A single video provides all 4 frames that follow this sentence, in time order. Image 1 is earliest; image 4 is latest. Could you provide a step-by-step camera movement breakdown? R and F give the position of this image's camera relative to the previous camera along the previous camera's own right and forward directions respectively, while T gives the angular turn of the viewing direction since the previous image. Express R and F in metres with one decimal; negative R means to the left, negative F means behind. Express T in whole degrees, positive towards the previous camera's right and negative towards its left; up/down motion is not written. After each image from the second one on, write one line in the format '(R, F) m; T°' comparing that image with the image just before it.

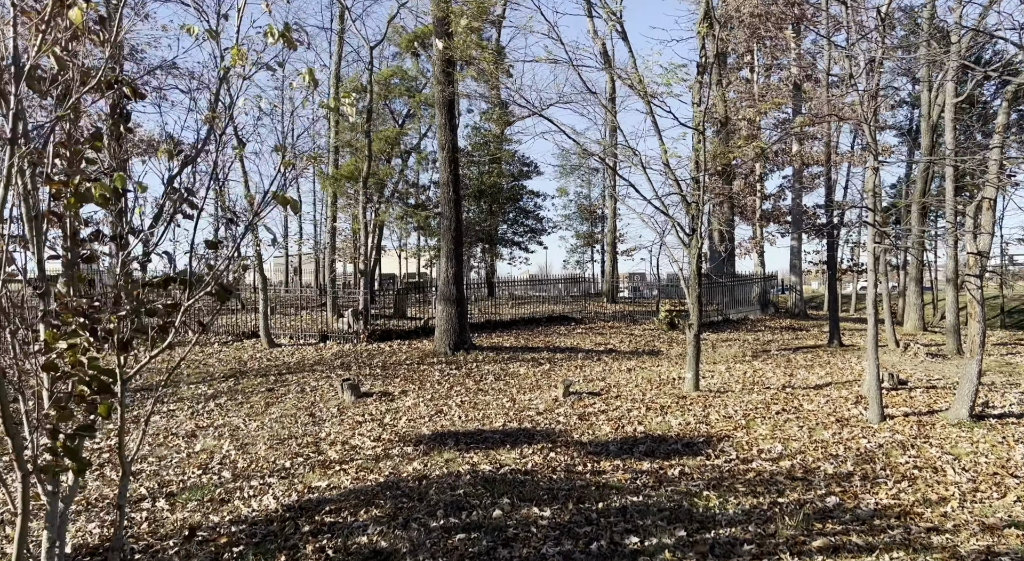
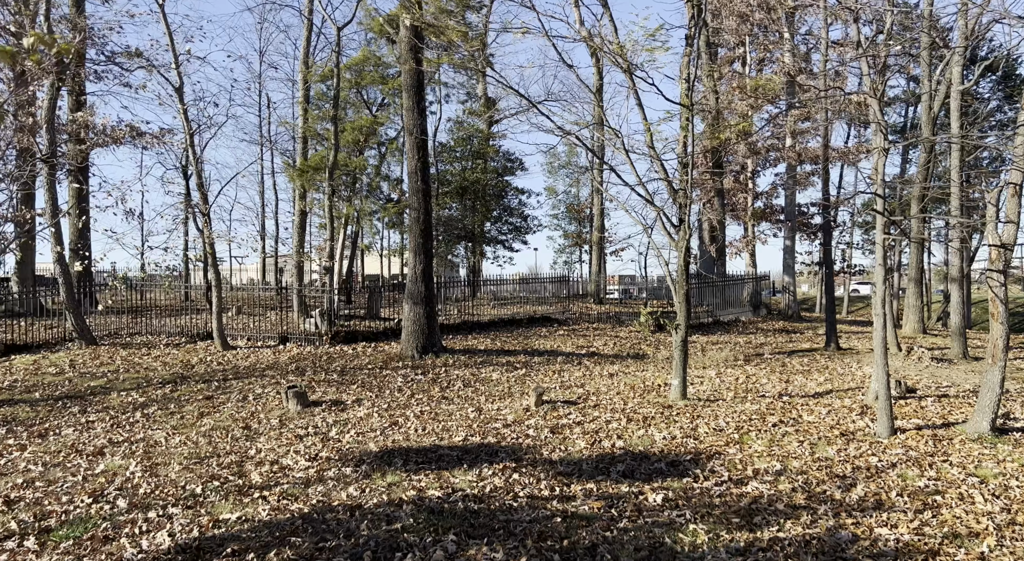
(+0.3, +1.1) m; +1°
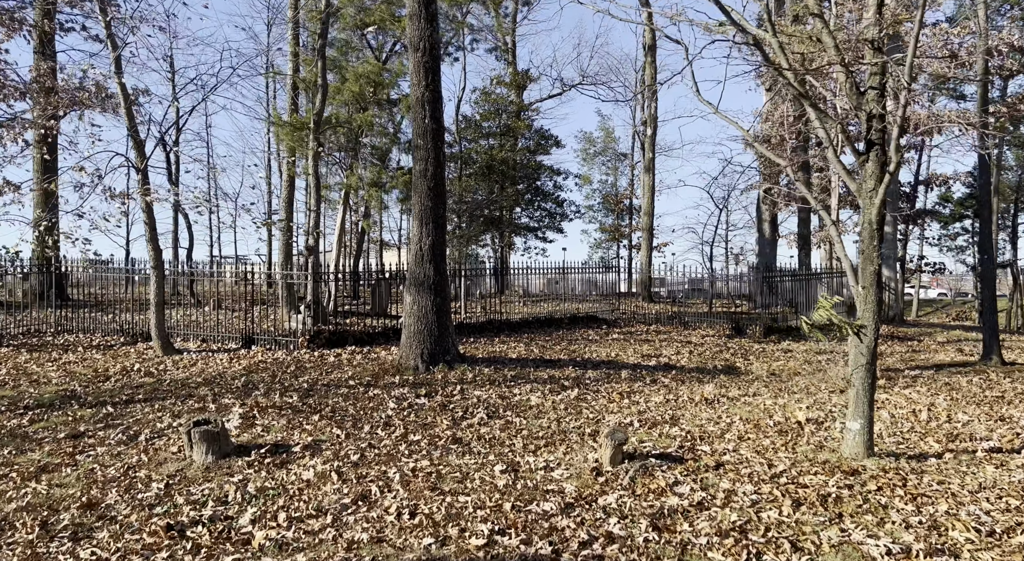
(-0.2, +3.9) m; -2°
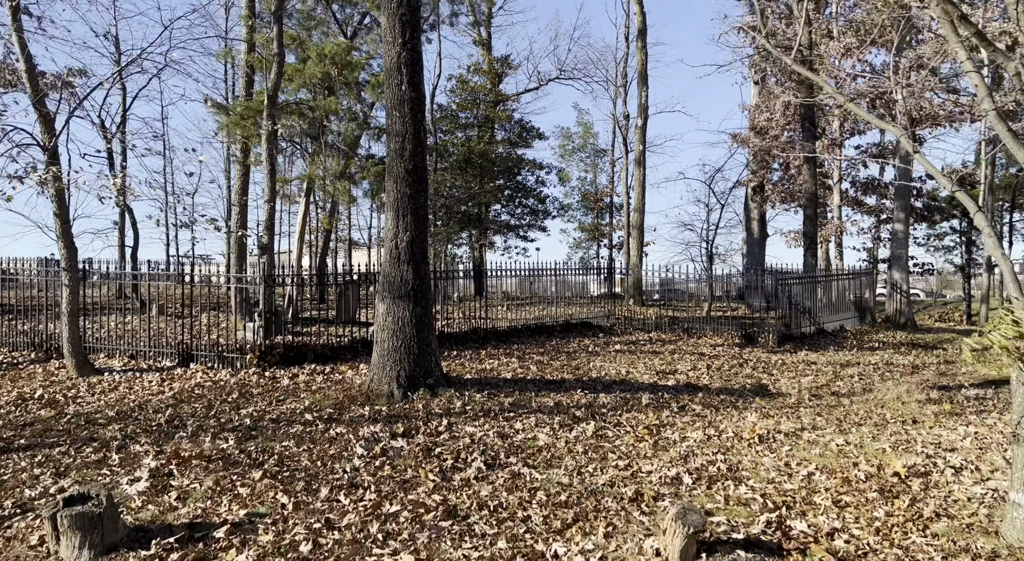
(-0.3, +1.8) m; +2°
